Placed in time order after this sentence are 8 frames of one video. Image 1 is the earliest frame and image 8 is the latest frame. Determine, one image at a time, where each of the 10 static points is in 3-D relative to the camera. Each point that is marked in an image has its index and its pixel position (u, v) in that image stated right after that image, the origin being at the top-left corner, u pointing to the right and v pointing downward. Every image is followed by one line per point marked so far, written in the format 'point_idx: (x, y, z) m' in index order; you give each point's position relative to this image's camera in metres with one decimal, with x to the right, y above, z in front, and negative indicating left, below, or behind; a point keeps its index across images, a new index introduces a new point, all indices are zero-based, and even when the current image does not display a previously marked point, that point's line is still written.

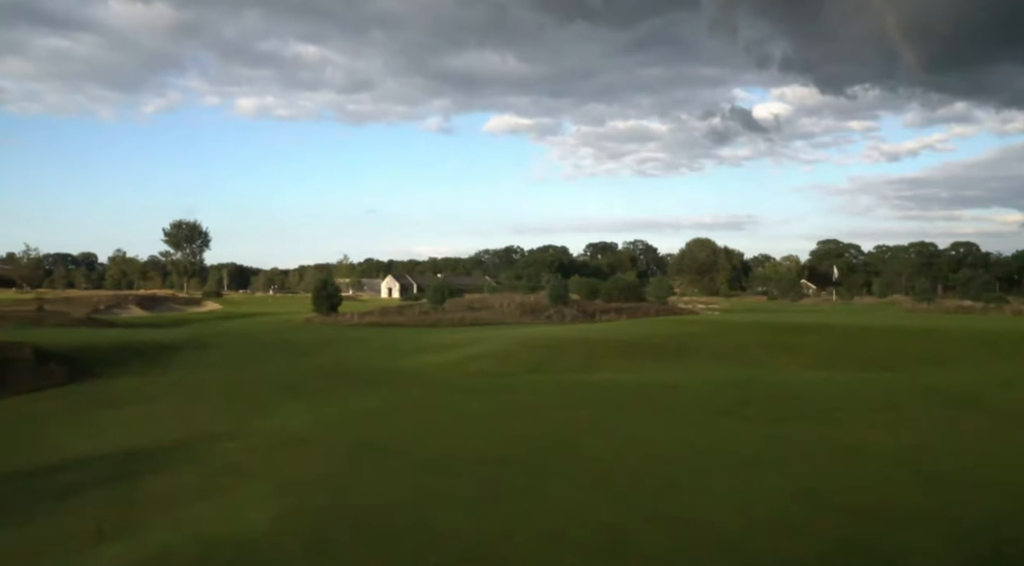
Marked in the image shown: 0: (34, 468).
0: (-7.3, -3.0, +13.9) m
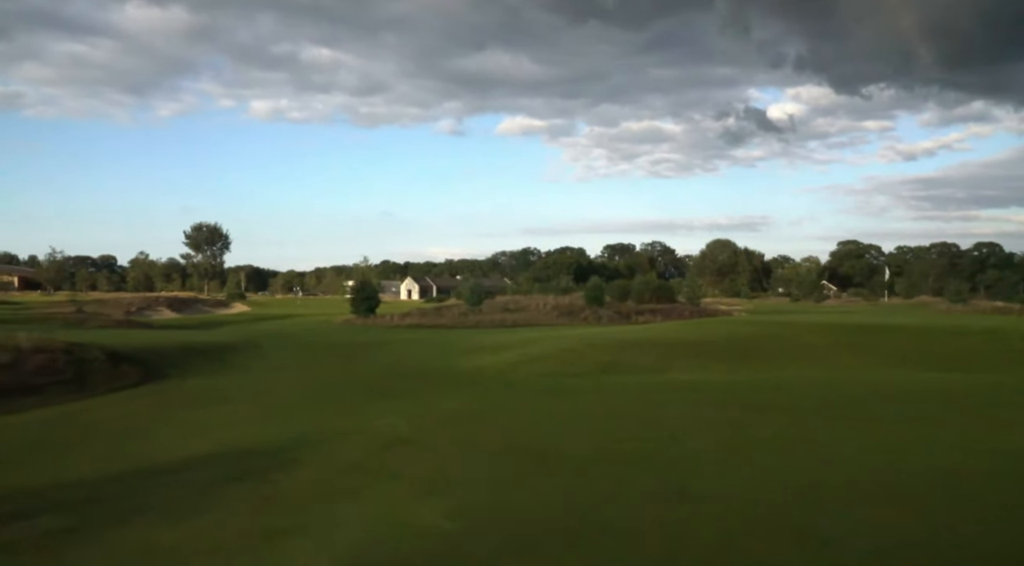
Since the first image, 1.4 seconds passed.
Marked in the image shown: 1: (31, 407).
0: (-5.6, -3.1, +14.1) m
1: (-10.7, -2.7, +19.7) m
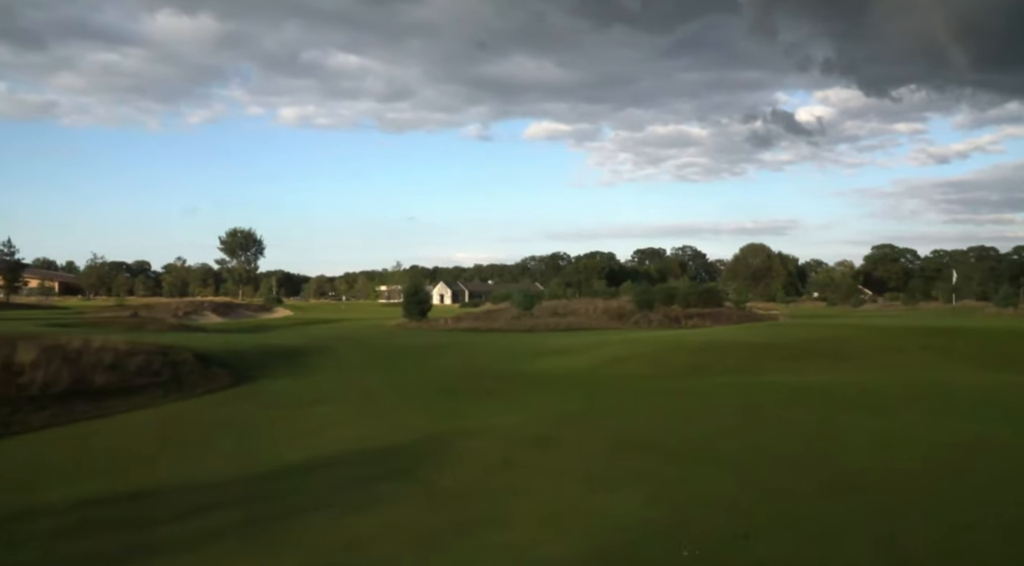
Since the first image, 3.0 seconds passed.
0: (-3.6, -3.1, +14.5) m
1: (-8.5, -2.8, +20.1) m
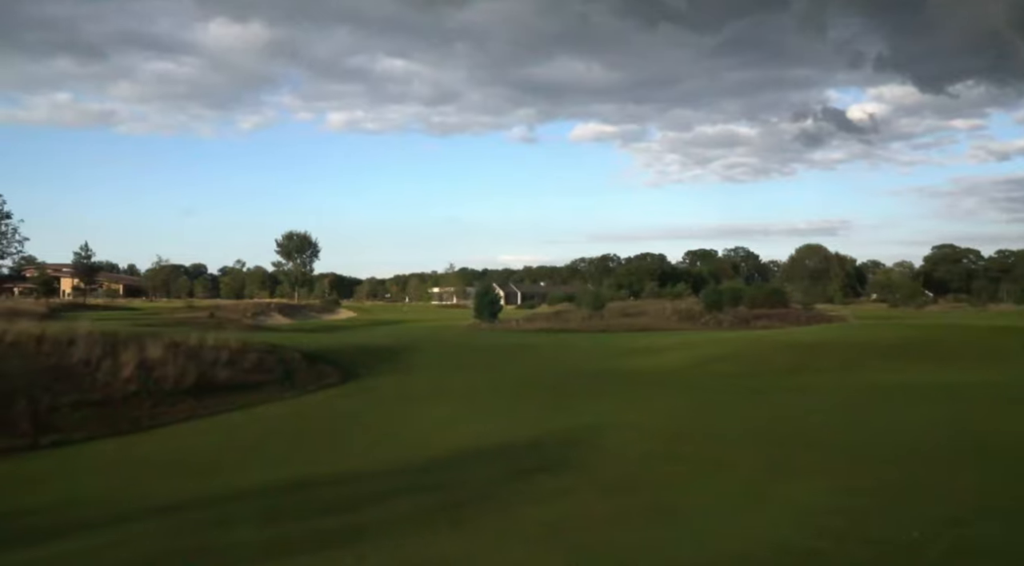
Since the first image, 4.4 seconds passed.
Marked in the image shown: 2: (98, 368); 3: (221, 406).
0: (-1.3, -3.1, +15.0) m
1: (-5.9, -2.8, +20.9) m
2: (-9.3, -1.9, +19.8) m
3: (-6.5, -2.8, +19.7) m
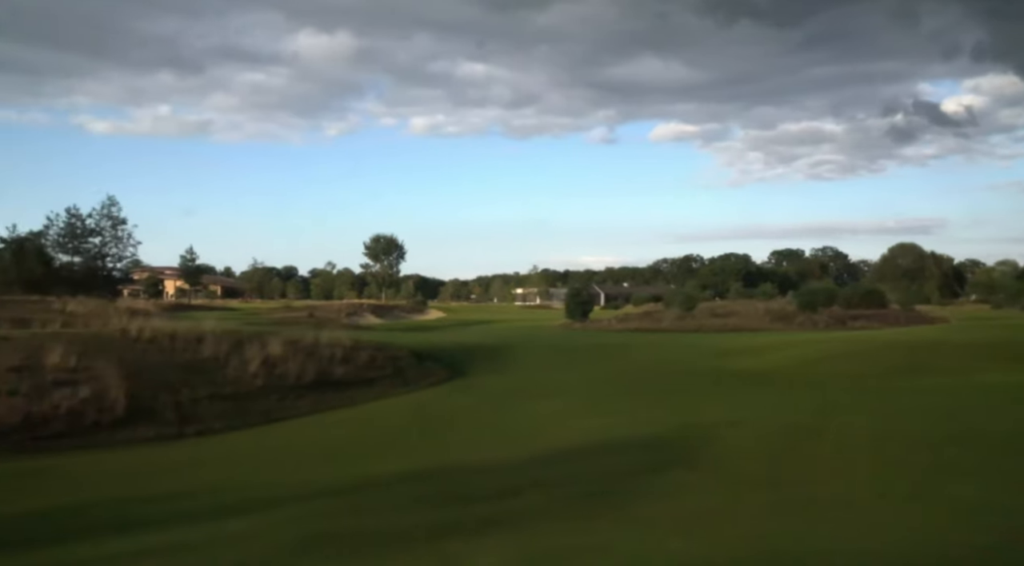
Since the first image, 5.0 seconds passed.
0: (+0.8, -3.1, +15.5) m
1: (-3.3, -2.8, +21.8) m
2: (-6.8, -1.9, +21.1) m
3: (-4.0, -2.8, +20.7) m
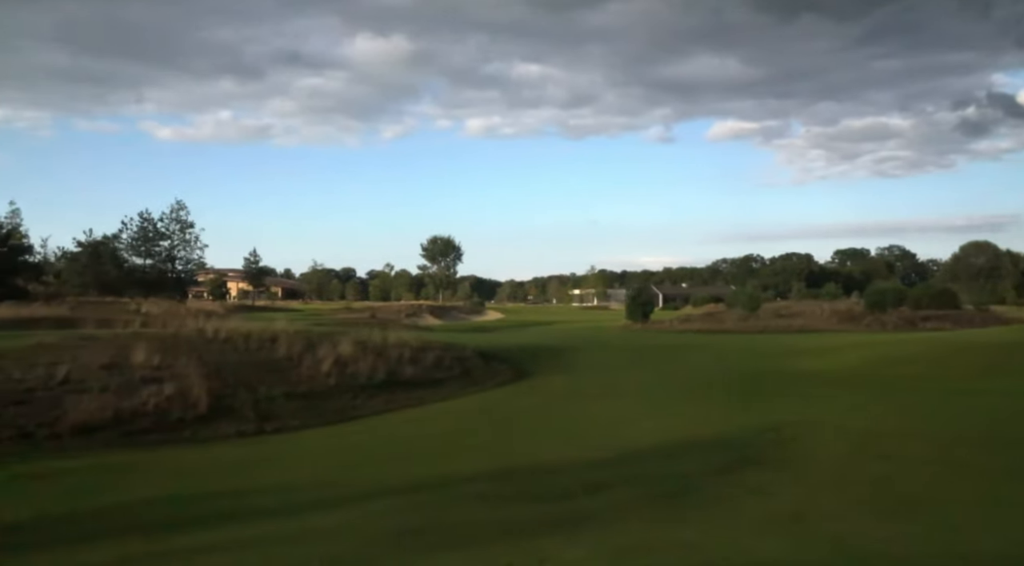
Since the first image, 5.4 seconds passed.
0: (+2.1, -3.1, +15.5) m
1: (-1.6, -2.8, +22.0) m
2: (-5.1, -2.0, +21.5) m
3: (-2.4, -2.8, +21.0) m
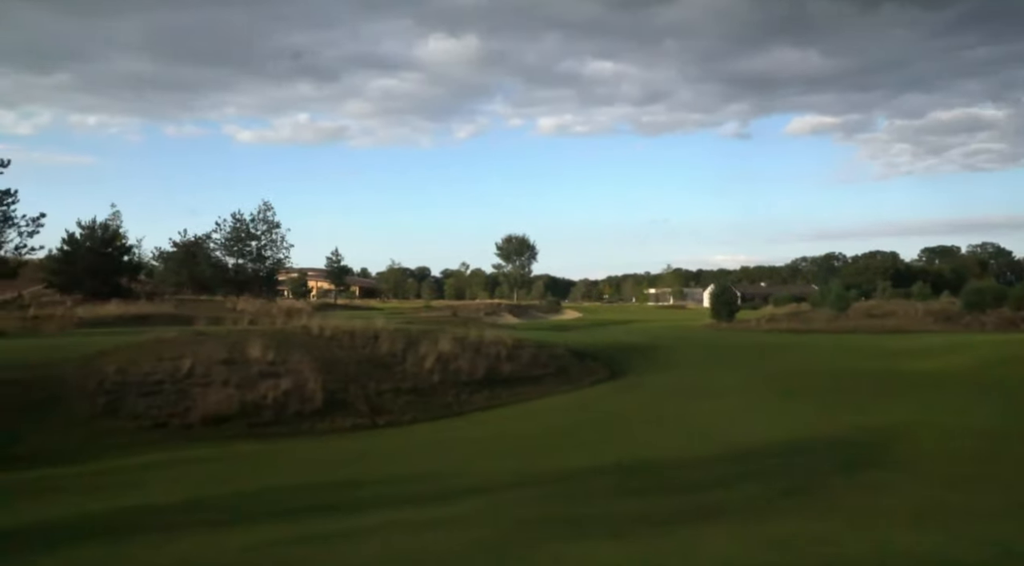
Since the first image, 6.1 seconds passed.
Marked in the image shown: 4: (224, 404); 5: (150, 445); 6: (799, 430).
0: (+4.0, -3.0, +15.4) m
1: (+0.9, -2.8, +22.2) m
2: (-2.7, -1.9, +22.0) m
3: (0.0, -2.8, +21.3) m
4: (-5.6, -2.3, +17.0) m
5: (-6.3, -2.8, +15.4) m
6: (+5.9, -2.9, +17.9) m
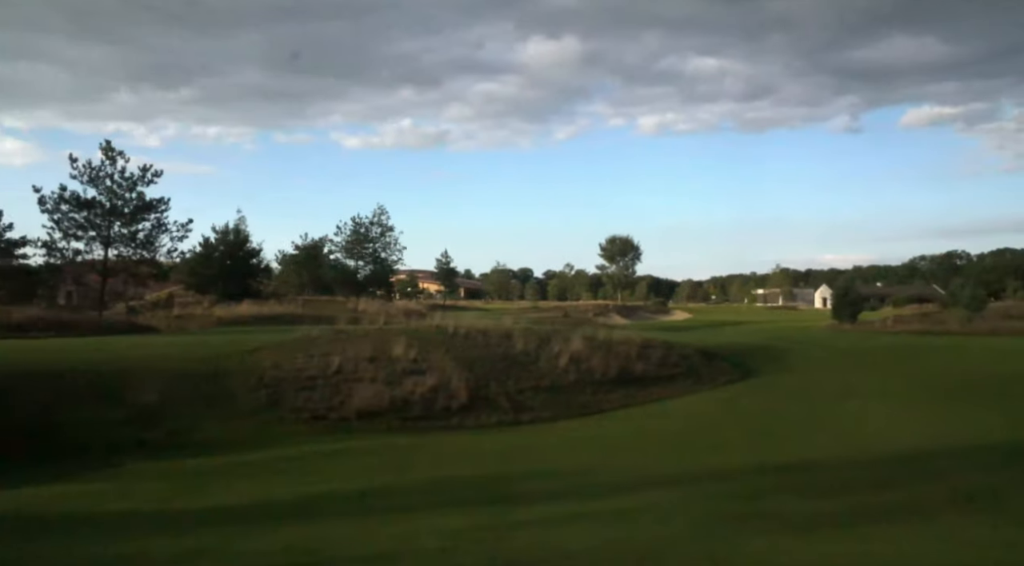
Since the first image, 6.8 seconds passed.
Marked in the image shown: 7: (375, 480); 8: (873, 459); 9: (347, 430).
0: (+6.6, -3.0, +15.1) m
1: (+4.3, -2.8, +22.2) m
2: (+0.7, -1.9, +22.4) m
3: (+3.3, -2.8, +21.3) m
4: (-2.8, -2.3, +17.7) m
5: (-3.7, -2.8, +16.2) m
6: (+8.7, -2.9, +17.4) m
7: (-2.1, -3.0, +13.4) m
8: (+6.2, -3.0, +15.2) m
9: (-3.1, -2.8, +16.7) m
